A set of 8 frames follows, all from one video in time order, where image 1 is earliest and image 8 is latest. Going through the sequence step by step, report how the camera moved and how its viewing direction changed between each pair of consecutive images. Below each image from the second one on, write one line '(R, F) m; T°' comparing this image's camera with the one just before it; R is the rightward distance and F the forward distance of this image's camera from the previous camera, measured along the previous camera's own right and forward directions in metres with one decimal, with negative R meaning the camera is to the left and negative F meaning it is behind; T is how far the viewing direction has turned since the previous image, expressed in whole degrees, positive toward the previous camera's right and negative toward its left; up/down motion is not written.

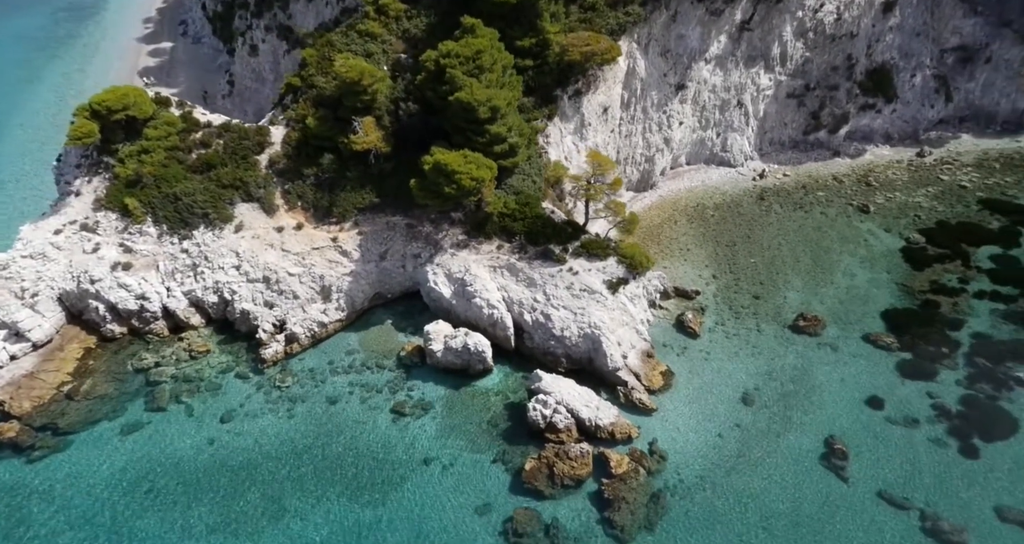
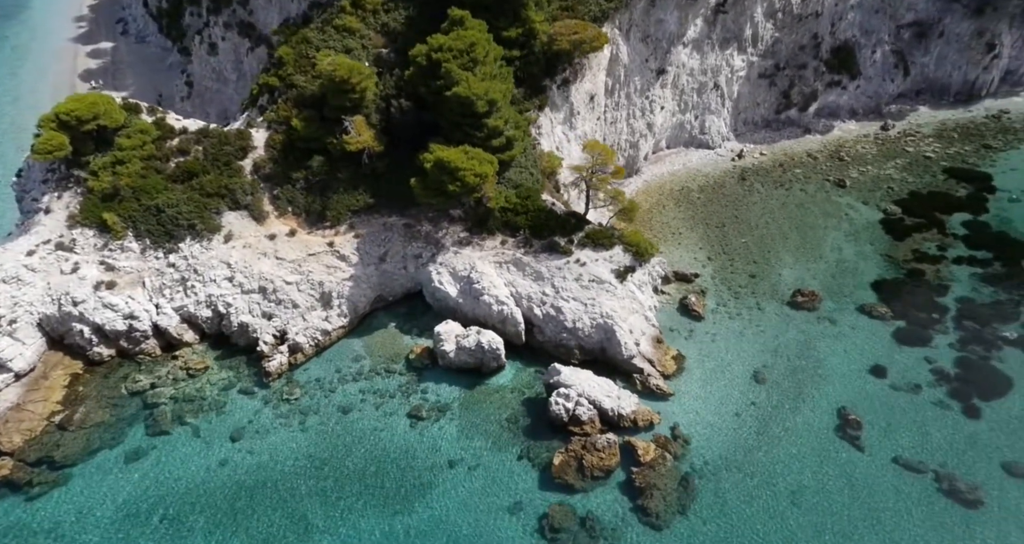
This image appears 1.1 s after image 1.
(-2.9, +0.5) m; +4°
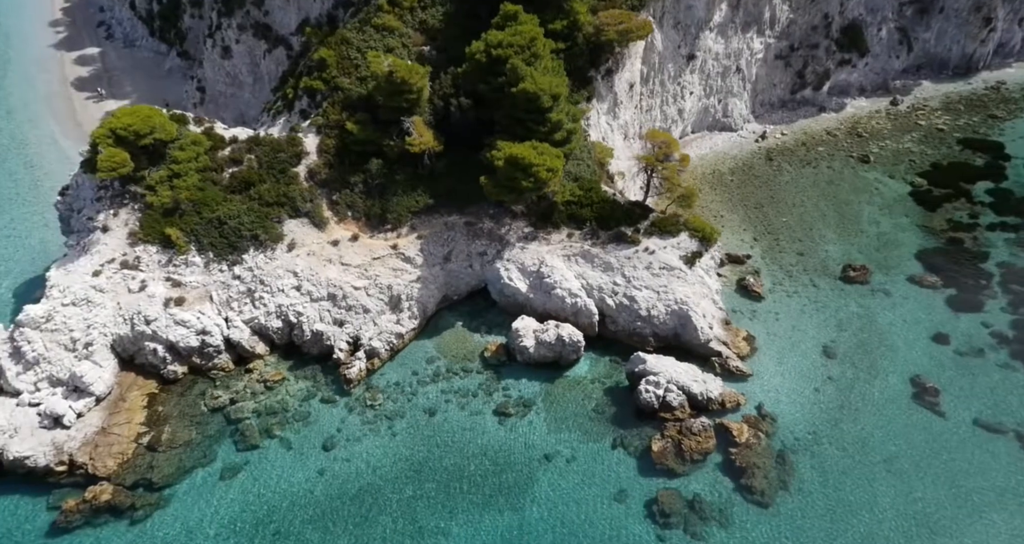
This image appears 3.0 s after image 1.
(-5.4, -0.1) m; +3°
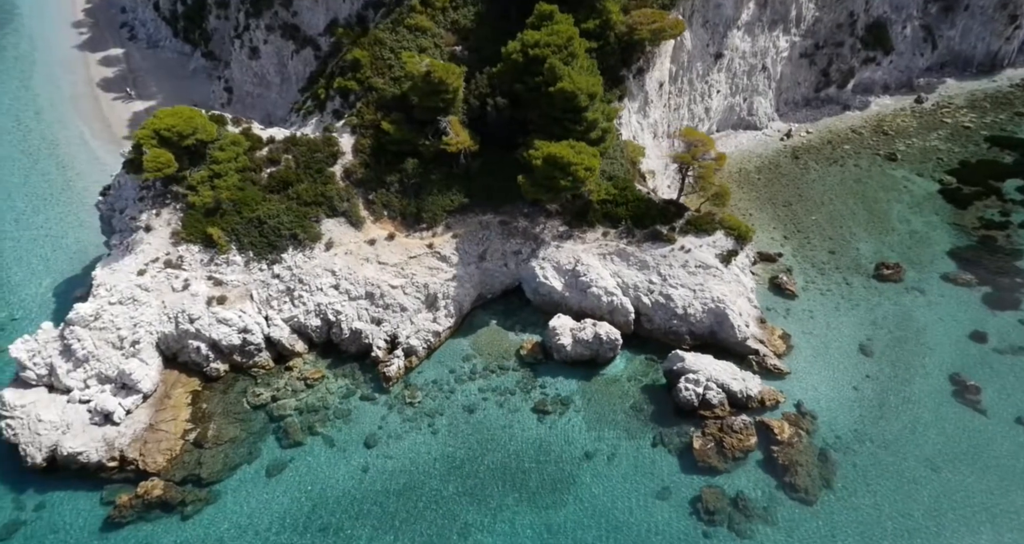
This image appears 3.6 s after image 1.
(-1.5, -0.2) m; 0°
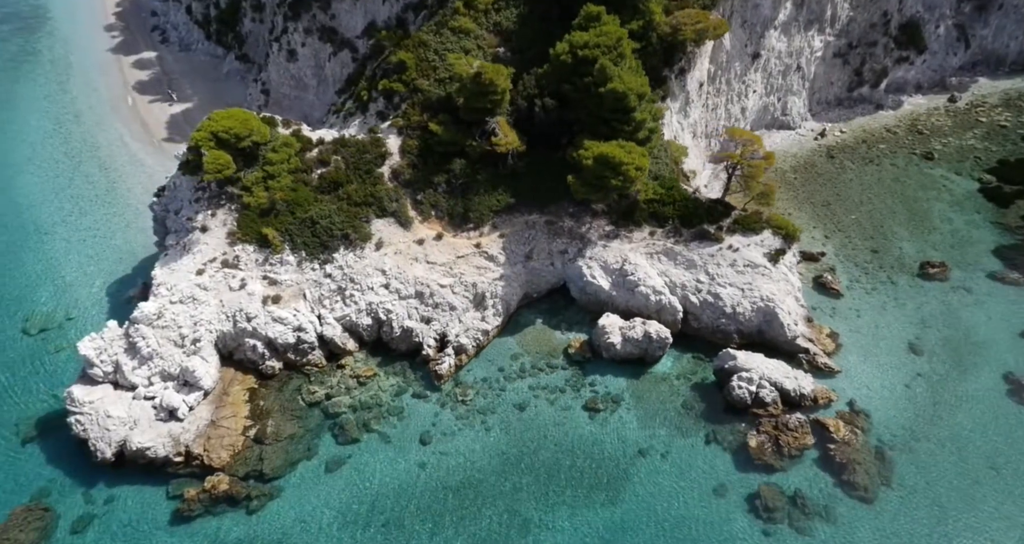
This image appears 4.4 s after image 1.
(-2.0, -0.3) m; -1°
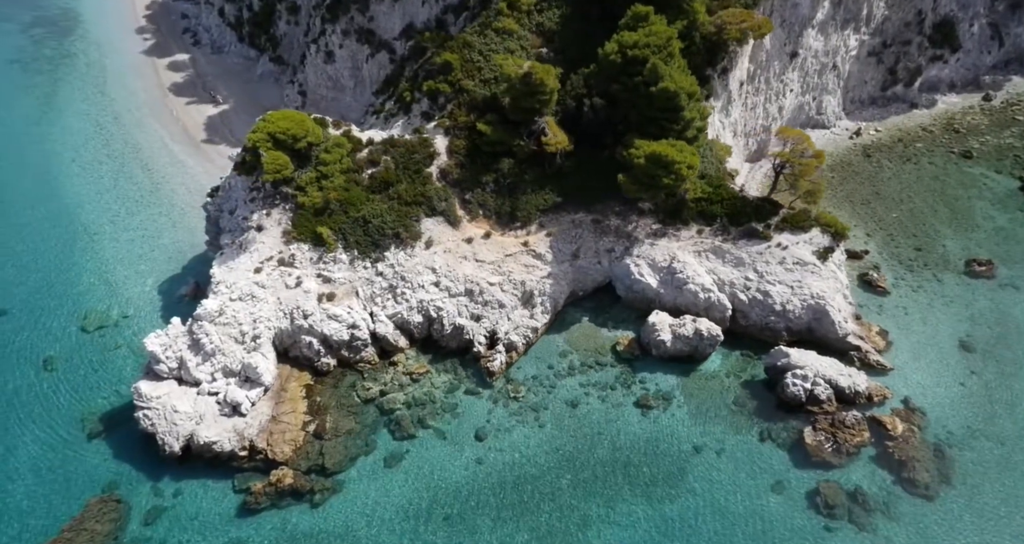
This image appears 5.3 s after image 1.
(-2.1, -0.3) m; -1°
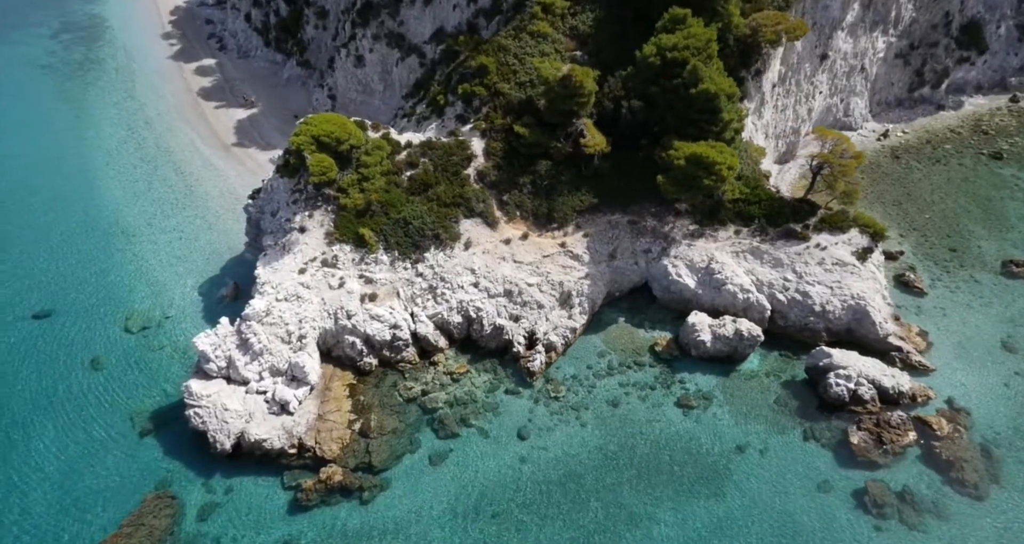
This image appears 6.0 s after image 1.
(-1.7, -0.3) m; -1°
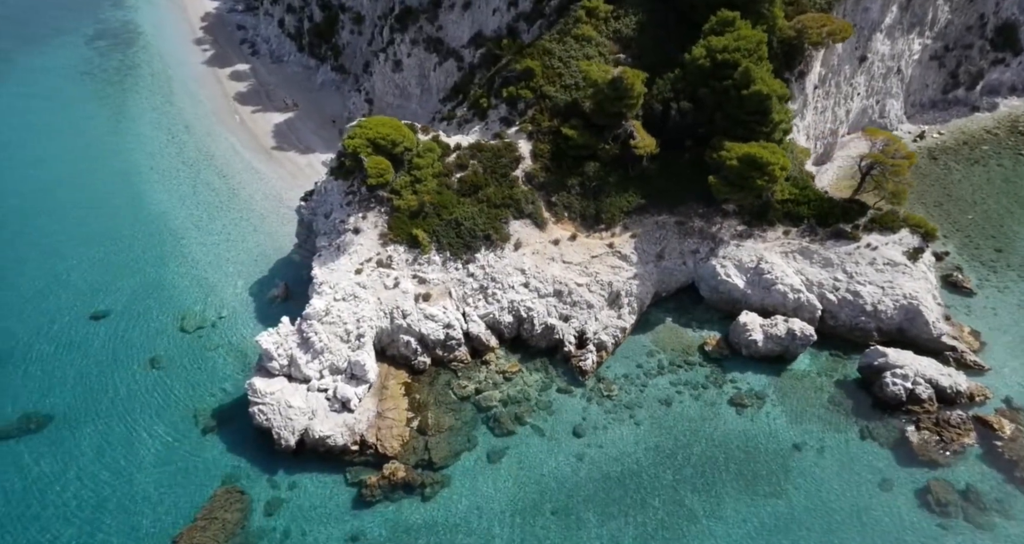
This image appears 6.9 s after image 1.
(-2.2, -0.3) m; -1°
